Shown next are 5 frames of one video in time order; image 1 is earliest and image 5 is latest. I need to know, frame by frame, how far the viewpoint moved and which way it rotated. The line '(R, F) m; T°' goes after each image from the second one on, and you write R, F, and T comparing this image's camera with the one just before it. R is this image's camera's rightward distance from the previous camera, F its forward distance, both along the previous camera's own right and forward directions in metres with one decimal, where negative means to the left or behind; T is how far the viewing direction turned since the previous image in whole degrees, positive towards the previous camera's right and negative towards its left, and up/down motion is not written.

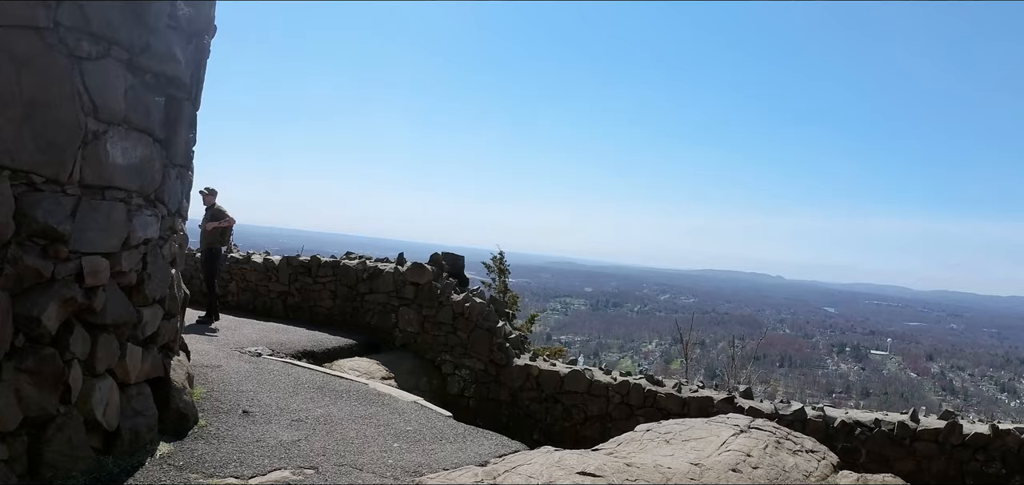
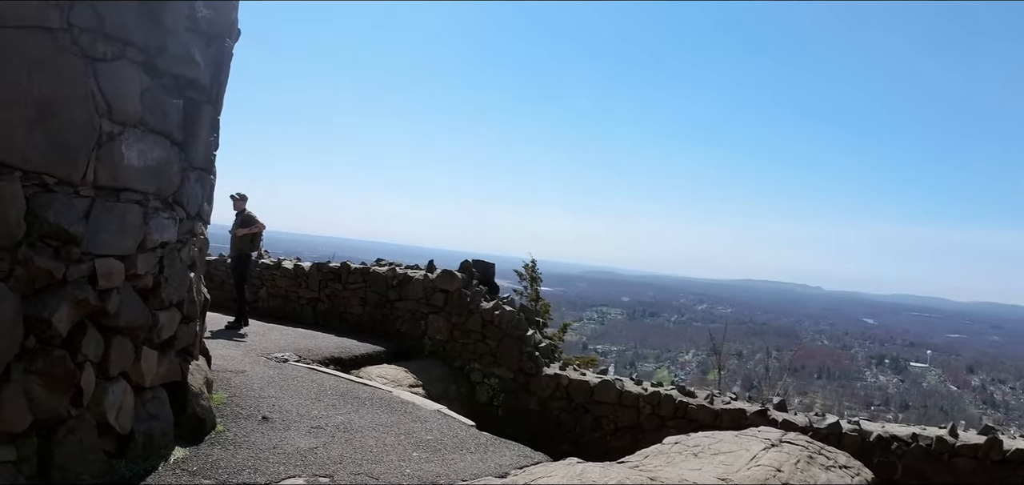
(+0.1, +0.1) m; -3°
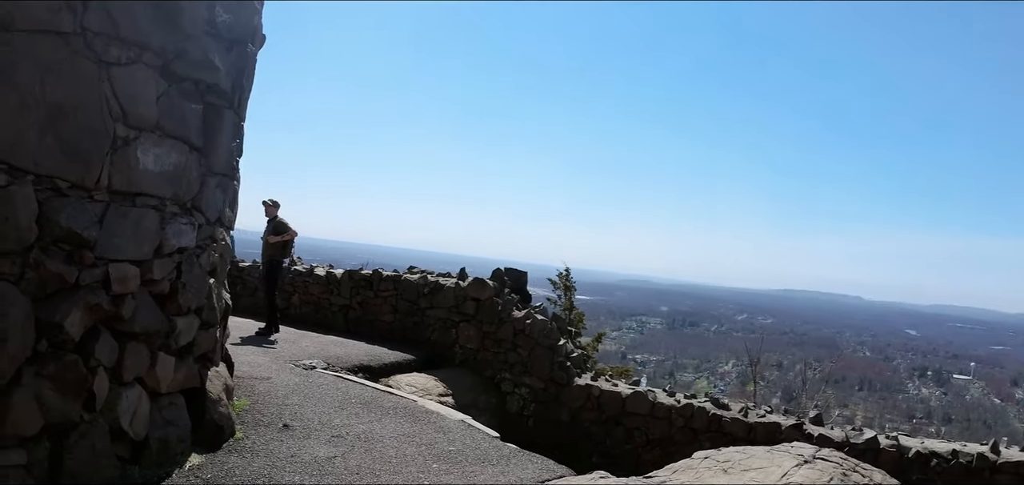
(+0.1, +0.1) m; -4°
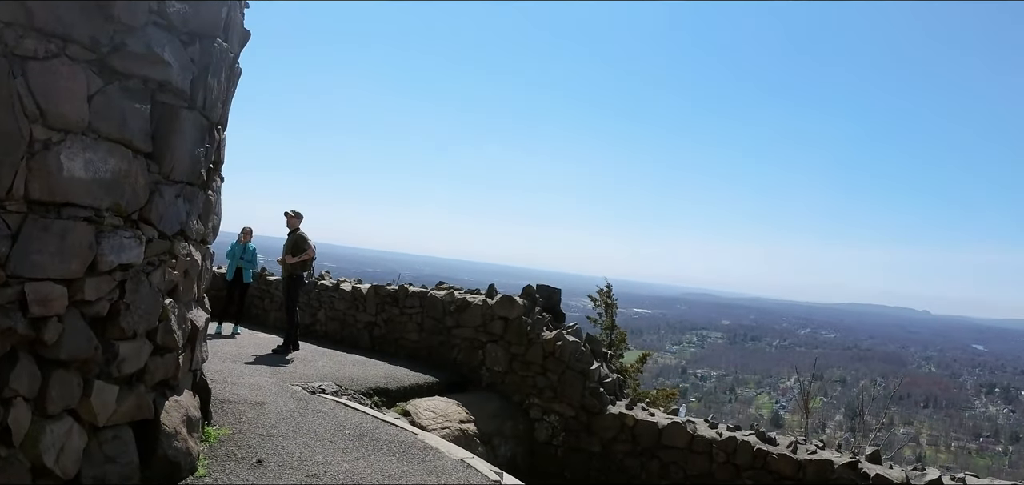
(+0.4, +0.6) m; -6°
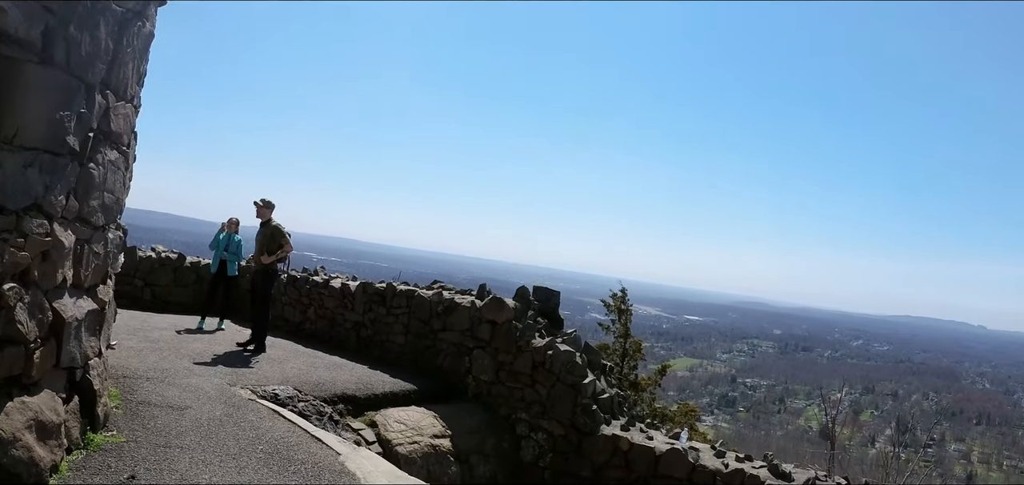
(+0.8, +0.8) m; -6°
